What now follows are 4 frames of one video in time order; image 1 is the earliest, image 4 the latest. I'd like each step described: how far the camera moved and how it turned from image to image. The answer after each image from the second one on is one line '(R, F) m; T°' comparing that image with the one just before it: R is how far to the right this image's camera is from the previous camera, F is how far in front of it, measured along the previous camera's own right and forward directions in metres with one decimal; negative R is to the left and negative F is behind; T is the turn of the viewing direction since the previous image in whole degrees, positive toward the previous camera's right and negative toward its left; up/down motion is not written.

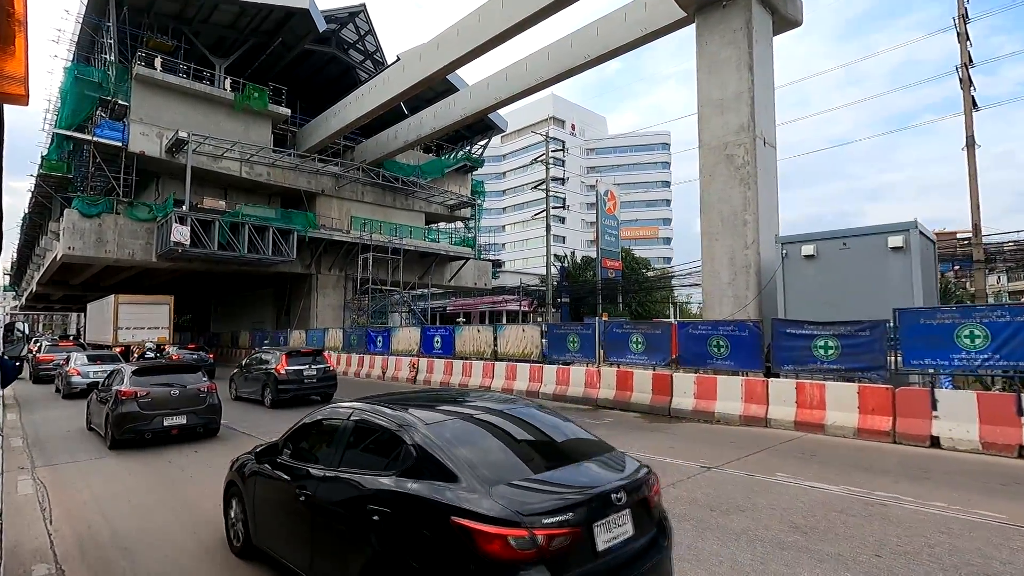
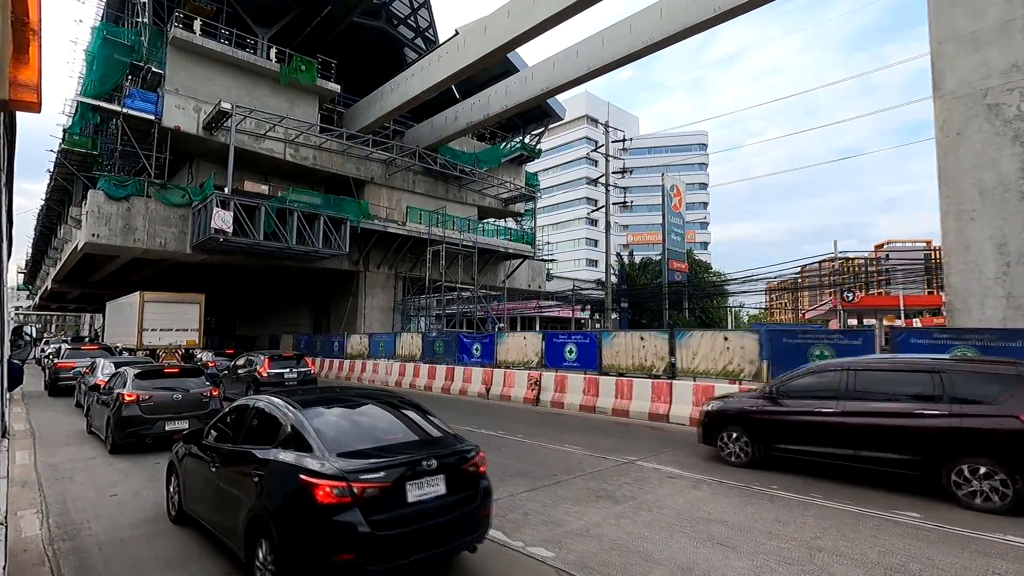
(-3.8, +4.1) m; -1°
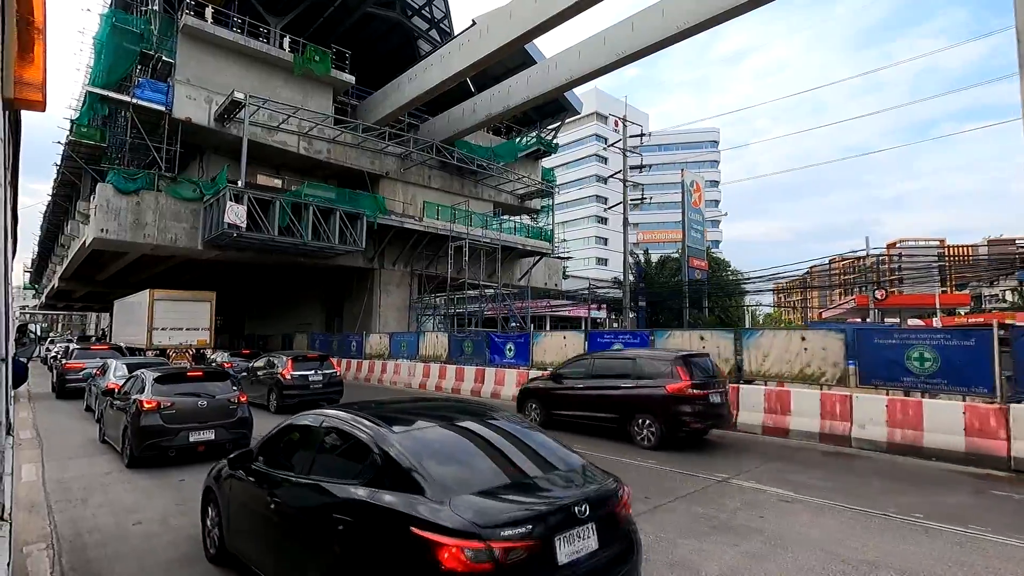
(-0.9, +1.0) m; 0°
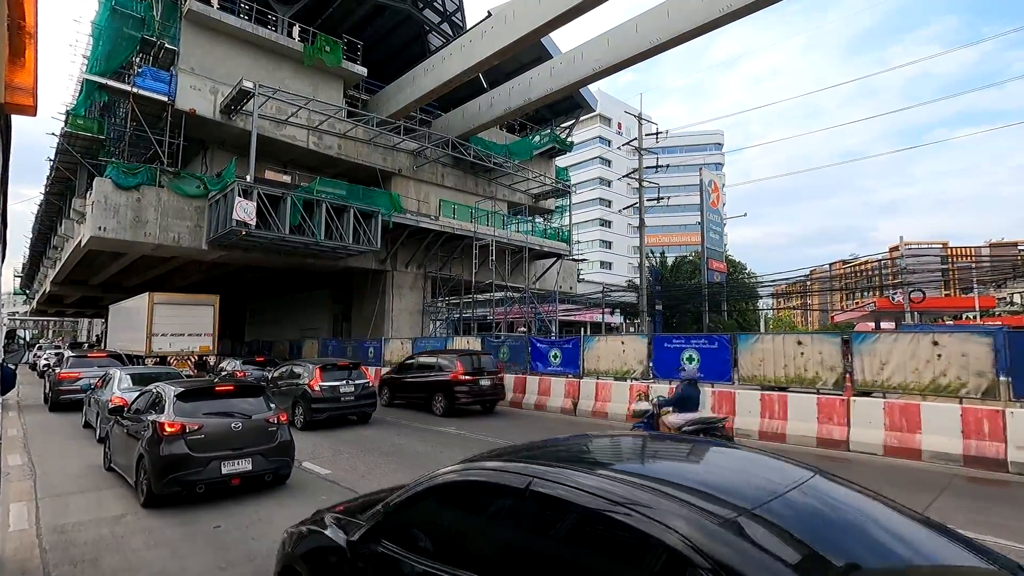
(-1.3, +1.5) m; +1°
